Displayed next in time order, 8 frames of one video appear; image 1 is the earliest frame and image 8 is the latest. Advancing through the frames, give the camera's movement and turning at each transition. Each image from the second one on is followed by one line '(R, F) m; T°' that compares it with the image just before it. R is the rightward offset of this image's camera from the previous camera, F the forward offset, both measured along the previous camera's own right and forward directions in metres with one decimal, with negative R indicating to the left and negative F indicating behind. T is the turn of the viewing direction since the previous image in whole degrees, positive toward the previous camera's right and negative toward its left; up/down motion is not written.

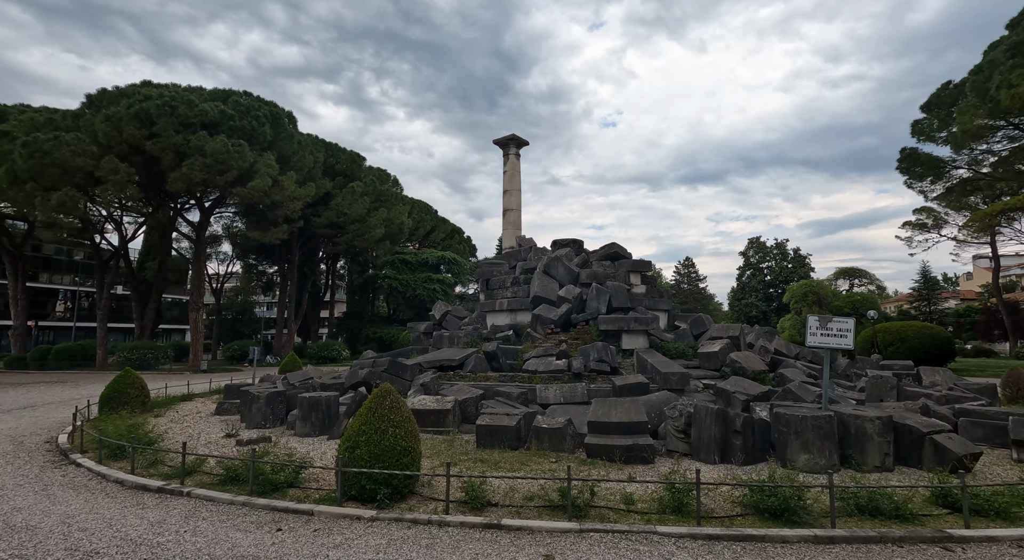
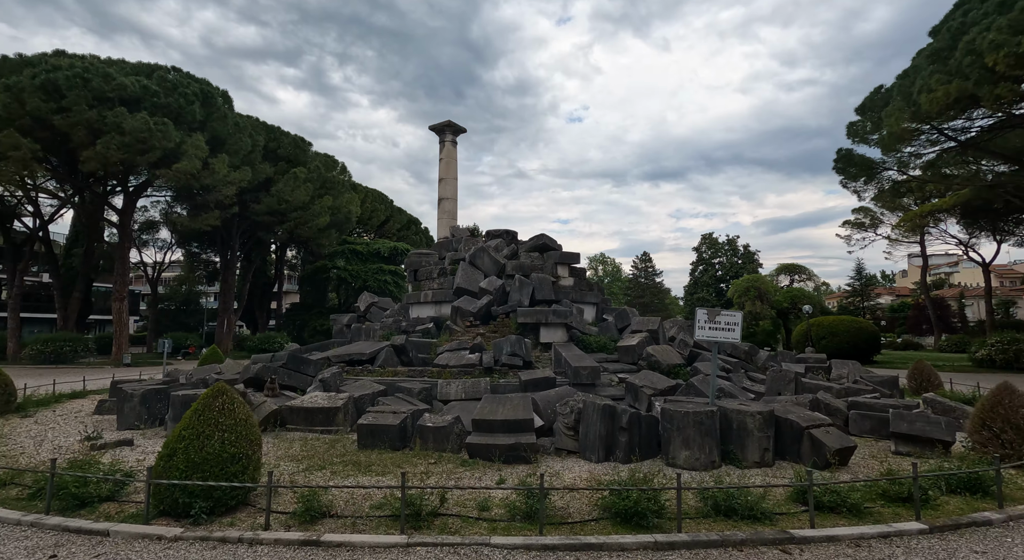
(+0.5, +0.2) m; +5°
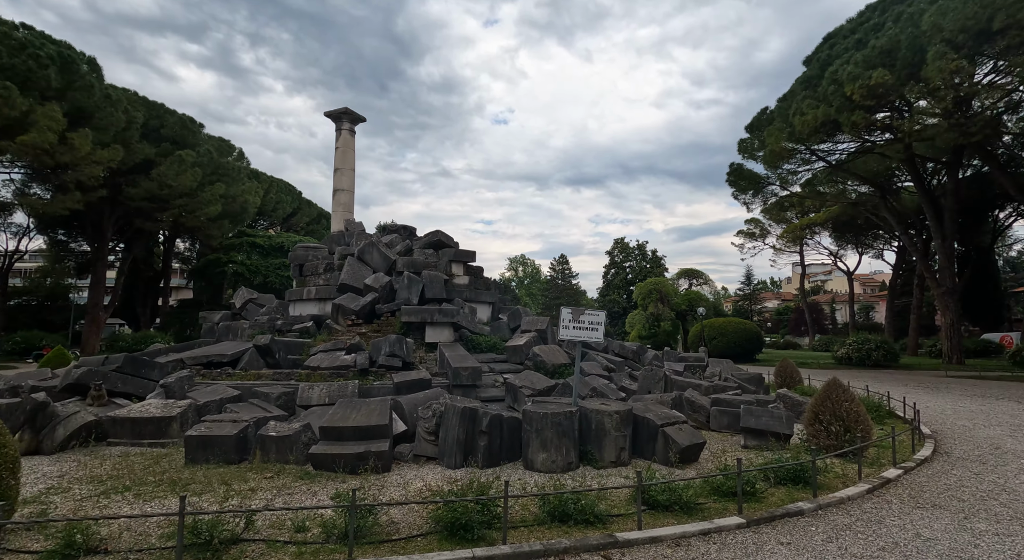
(+0.4, +0.1) m; +10°
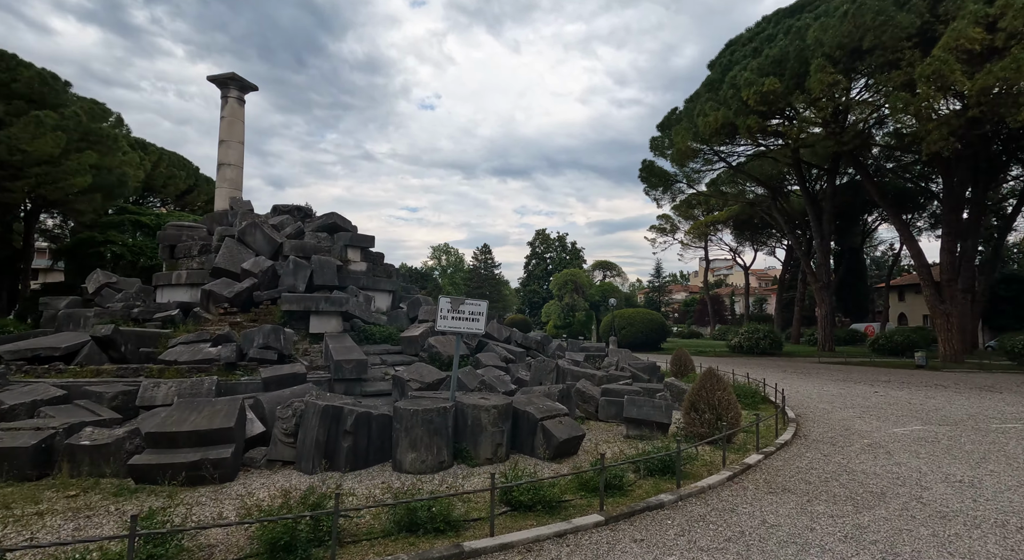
(+0.3, +0.2) m; +9°
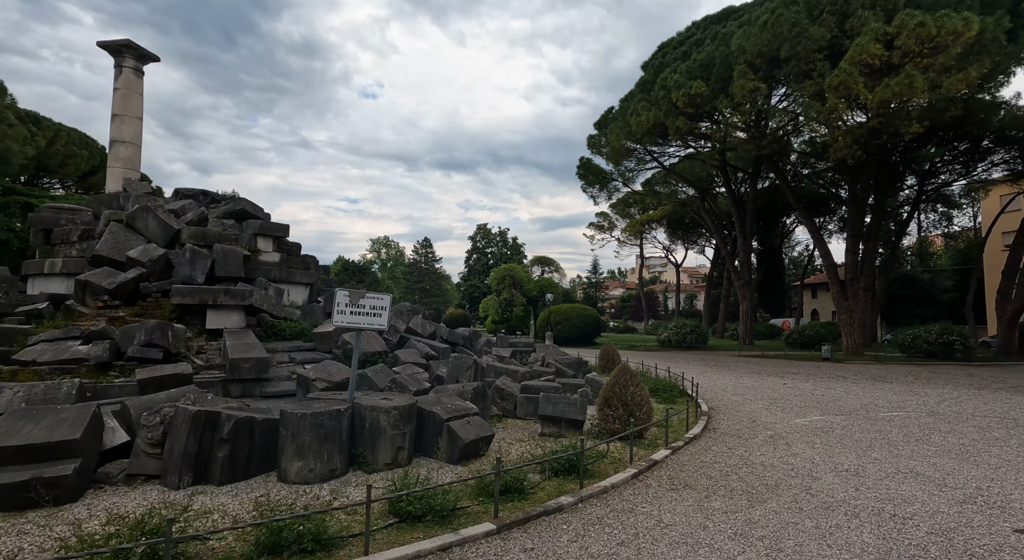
(+0.3, +0.2) m; +7°
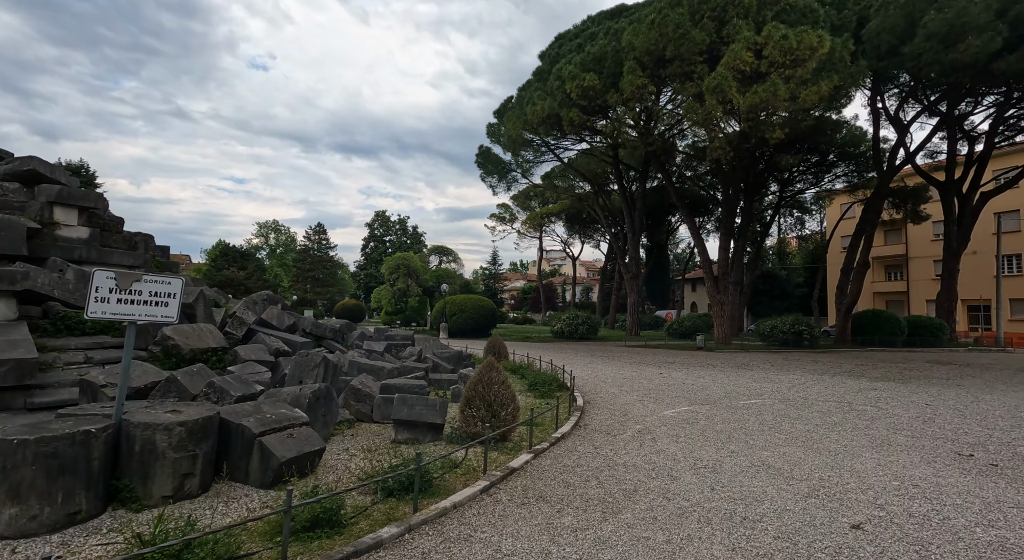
(+0.5, +0.6) m; +11°
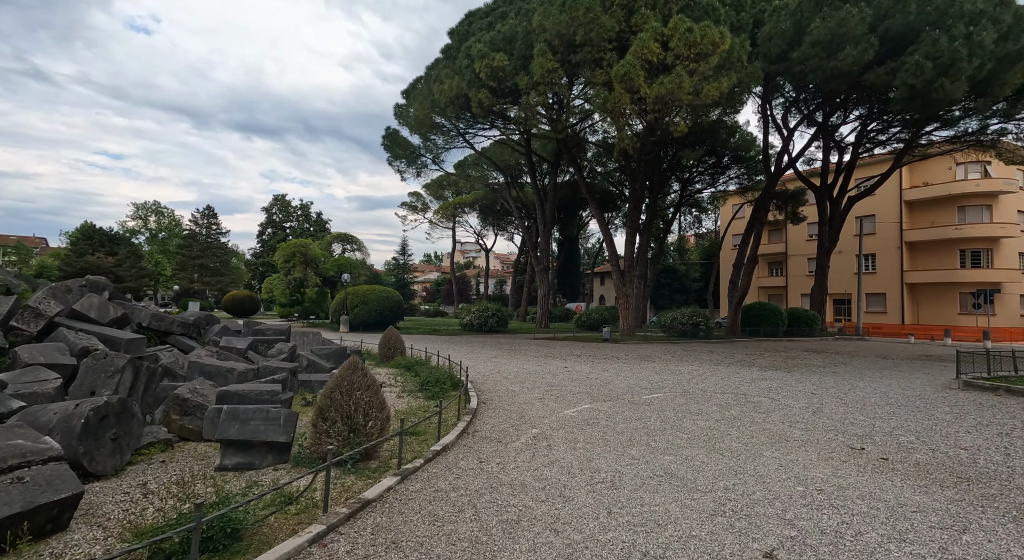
(+0.4, +1.0) m; +9°
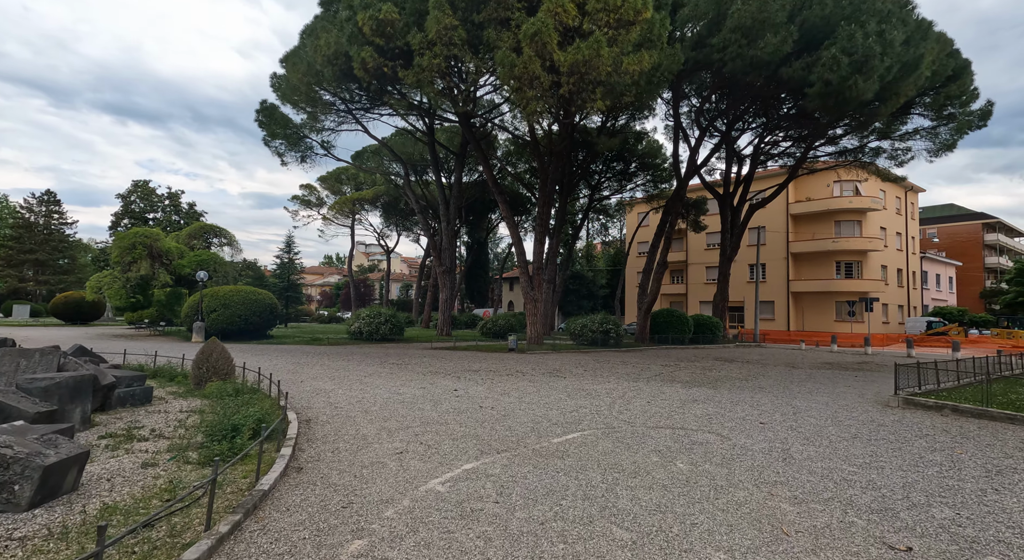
(+0.7, +3.2) m; +10°
